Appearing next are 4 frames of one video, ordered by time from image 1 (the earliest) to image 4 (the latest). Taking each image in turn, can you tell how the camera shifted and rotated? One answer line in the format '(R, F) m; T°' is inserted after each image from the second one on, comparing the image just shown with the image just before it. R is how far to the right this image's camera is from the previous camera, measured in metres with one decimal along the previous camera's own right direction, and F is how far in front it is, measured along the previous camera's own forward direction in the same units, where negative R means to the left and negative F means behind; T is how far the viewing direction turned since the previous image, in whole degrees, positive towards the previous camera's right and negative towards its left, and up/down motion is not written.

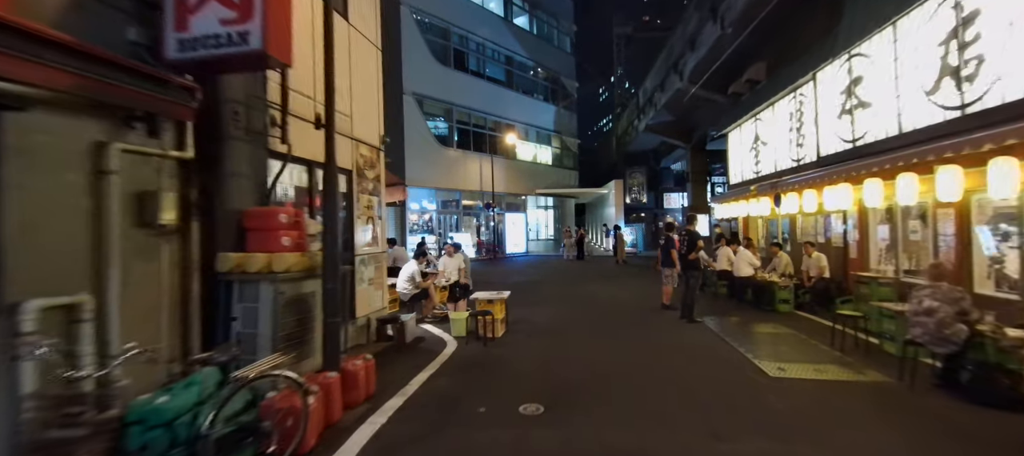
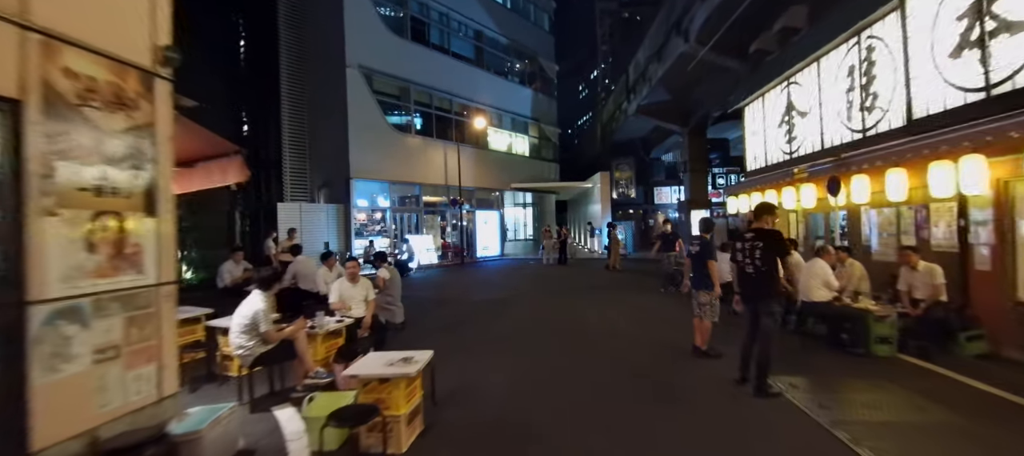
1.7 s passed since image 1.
(+0.7, +3.6) m; +3°
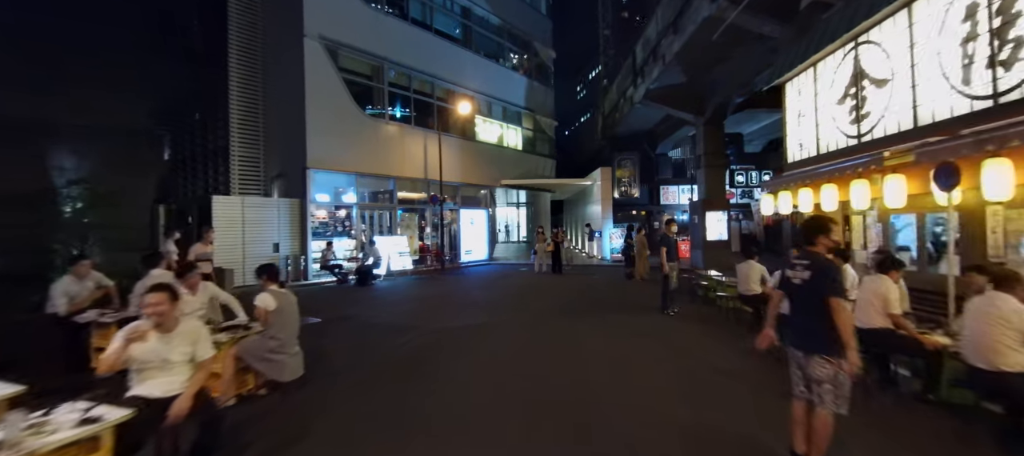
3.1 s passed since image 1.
(+0.4, +2.7) m; +1°
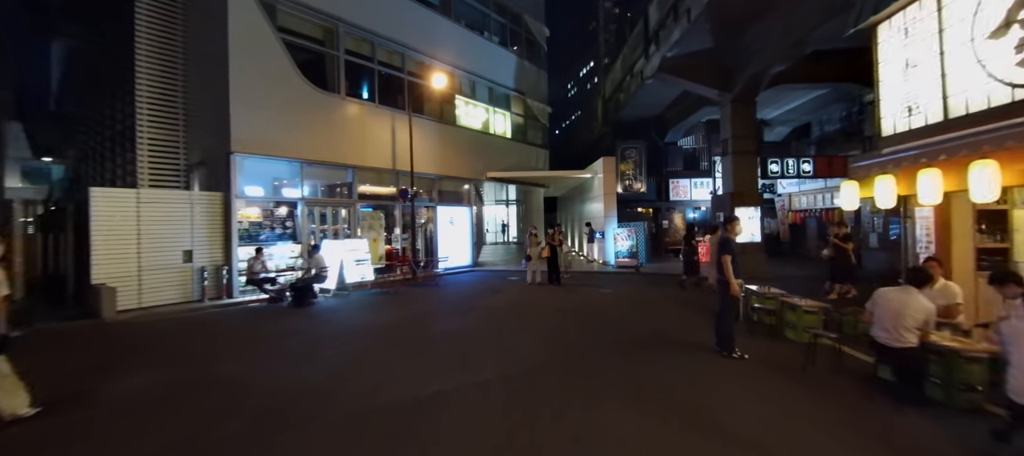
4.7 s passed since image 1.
(+0.2, +3.2) m; +2°
